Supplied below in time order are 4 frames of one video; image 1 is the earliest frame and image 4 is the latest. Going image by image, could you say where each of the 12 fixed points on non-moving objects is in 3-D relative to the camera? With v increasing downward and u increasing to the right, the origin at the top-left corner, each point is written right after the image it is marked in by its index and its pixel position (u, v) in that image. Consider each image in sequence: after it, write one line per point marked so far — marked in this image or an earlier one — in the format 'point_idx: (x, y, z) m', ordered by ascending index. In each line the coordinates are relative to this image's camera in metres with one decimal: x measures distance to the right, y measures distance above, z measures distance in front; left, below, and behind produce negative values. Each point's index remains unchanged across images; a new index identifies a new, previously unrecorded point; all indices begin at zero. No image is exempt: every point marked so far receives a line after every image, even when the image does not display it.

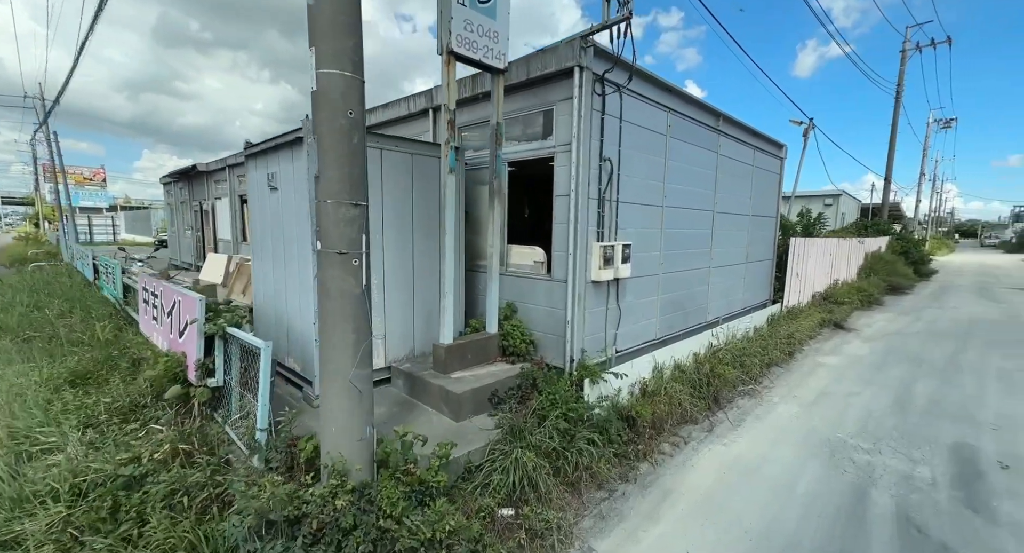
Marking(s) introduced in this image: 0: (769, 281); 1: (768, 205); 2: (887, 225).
0: (+4.7, -0.2, +7.5) m
1: (+4.3, +1.2, +7.0) m
2: (+17.1, +2.3, +18.6) m
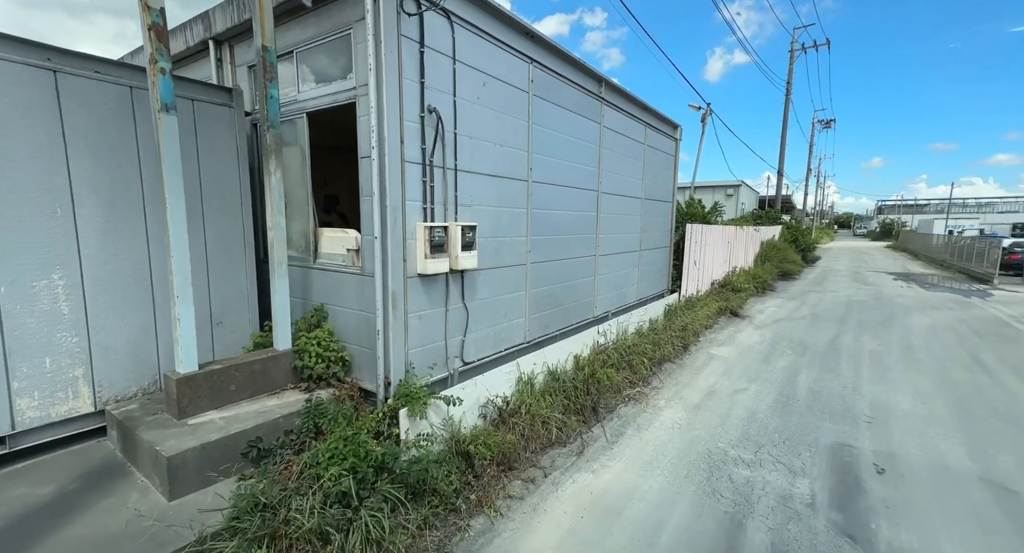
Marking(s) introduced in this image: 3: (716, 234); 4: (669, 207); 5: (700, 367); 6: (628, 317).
0: (+2.7, 0.0, +7.2) m
1: (+2.4, +1.4, +6.7) m
2: (+13.1, +3.0, +20.1) m
3: (+4.7, +1.0, +9.6) m
4: (+2.6, +1.2, +7.0) m
5: (+2.5, -1.2, +5.4) m
6: (+1.6, -0.6, +5.7) m
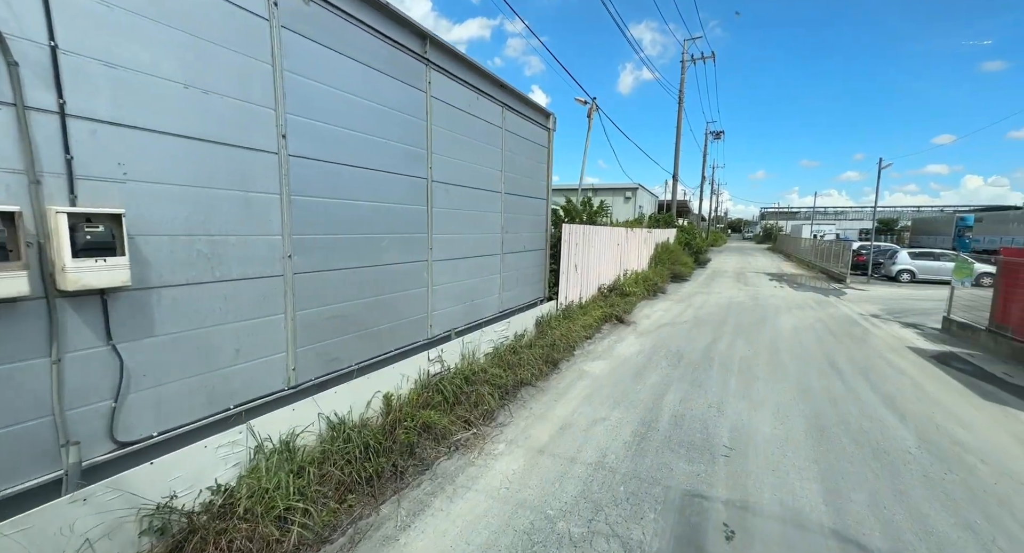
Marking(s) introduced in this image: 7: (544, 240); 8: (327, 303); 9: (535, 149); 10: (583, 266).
0: (+0.5, 0.0, +6.4) m
1: (+0.3, +1.3, +5.9) m
2: (+8.3, +2.9, +21.0) m
3: (+2.0, +0.9, +9.2) m
4: (+0.4, +1.1, +6.3) m
5: (+0.6, -1.3, +4.6) m
6: (-0.4, -0.7, +4.8) m
7: (+0.5, +0.6, +6.5) m
8: (-1.3, -0.2, +2.9) m
9: (+0.4, +1.9, +6.0) m
10: (+1.4, +0.2, +8.1) m
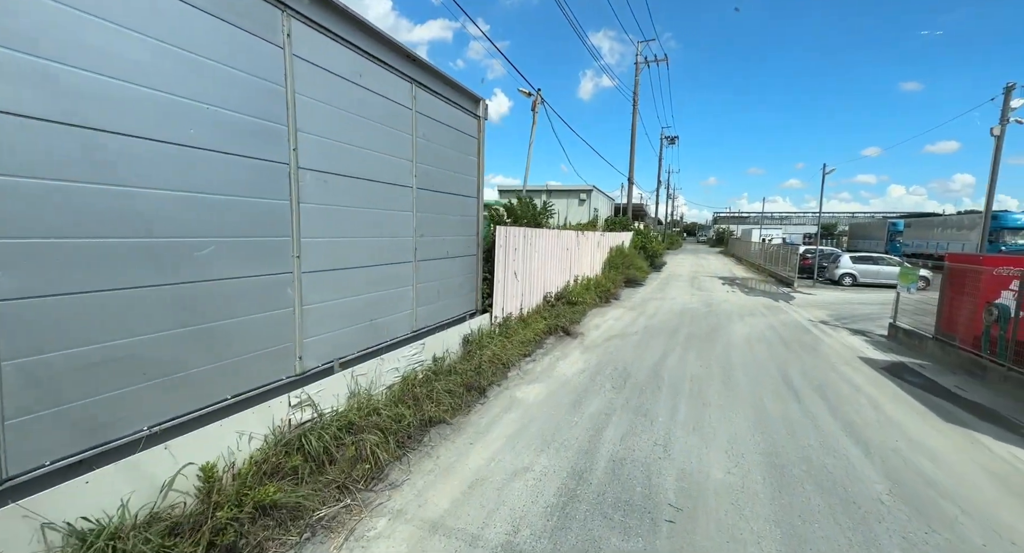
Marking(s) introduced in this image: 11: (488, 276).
0: (-0.6, -0.2, +5.6) m
1: (-0.7, +1.2, +5.0) m
2: (+6.0, +2.7, +20.8) m
3: (+0.7, +0.8, +8.4) m
4: (-0.6, +1.0, +5.4) m
5: (-0.3, -1.4, +3.8) m
6: (-1.2, -0.8, +3.9) m
7: (-0.5, +0.5, +5.7) m
8: (-2.0, -0.3, +1.9) m
9: (-0.6, +1.7, +5.2) m
10: (+0.2, +0.1, +7.3) m
11: (-0.4, 0.0, +6.2) m
